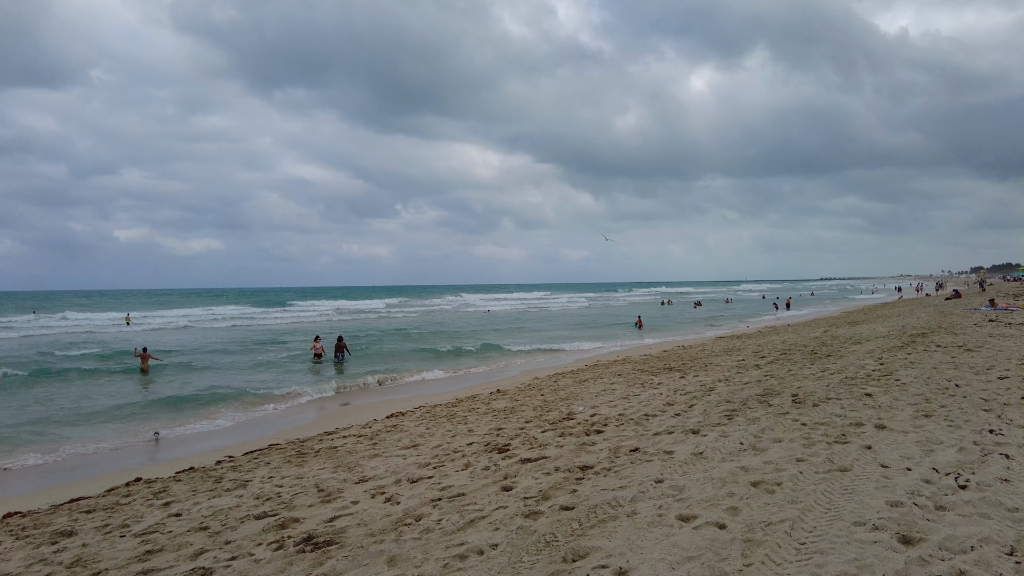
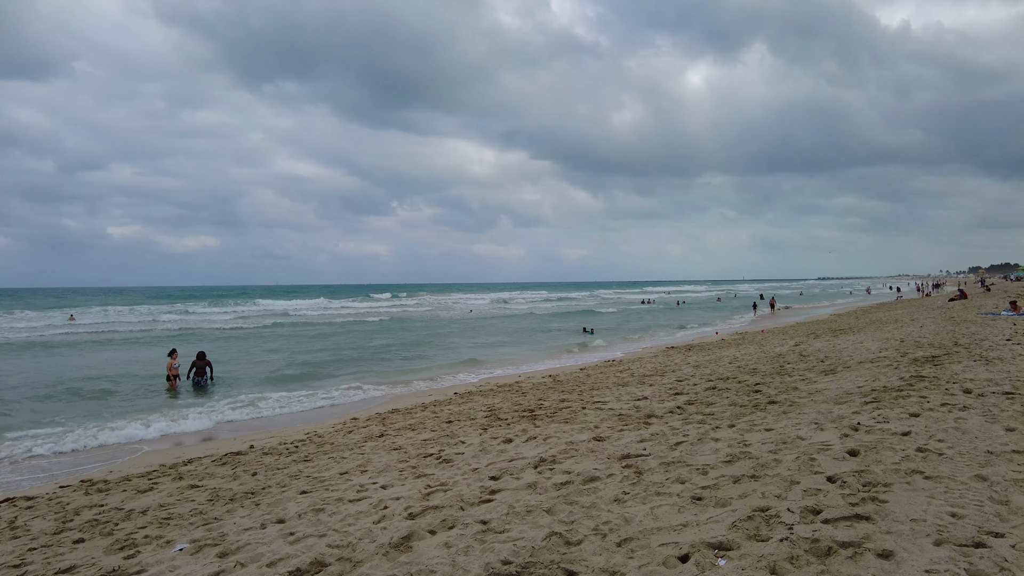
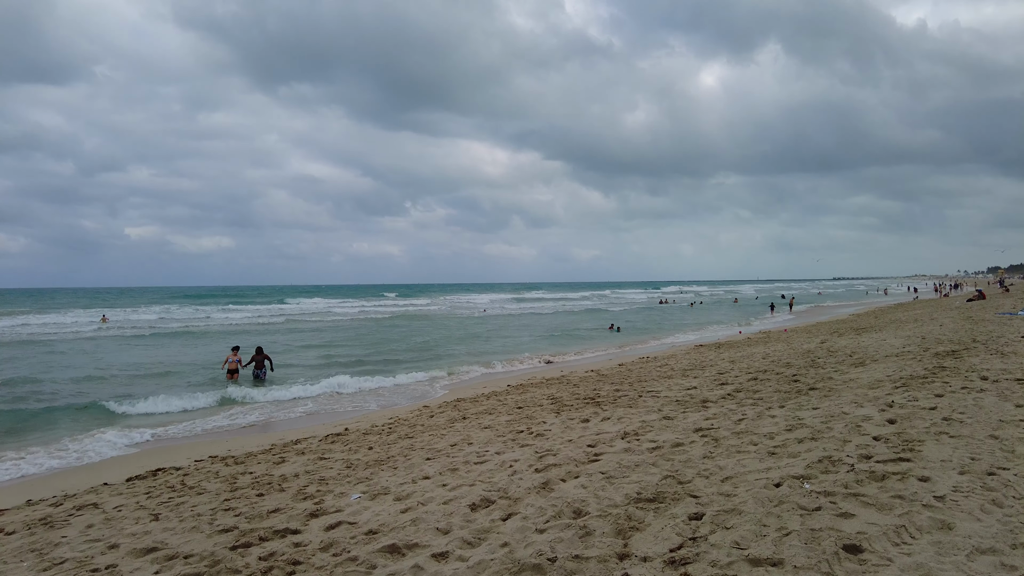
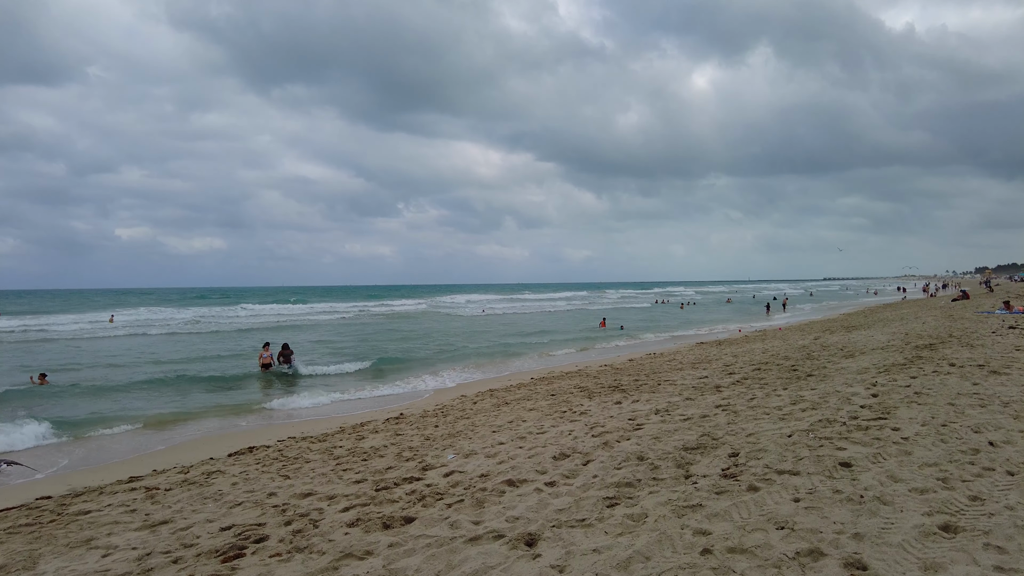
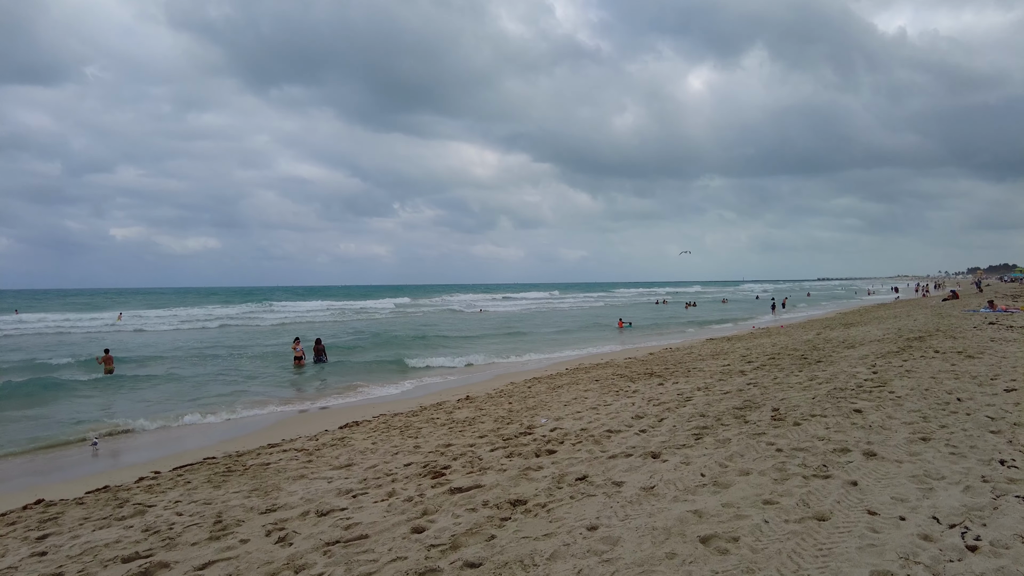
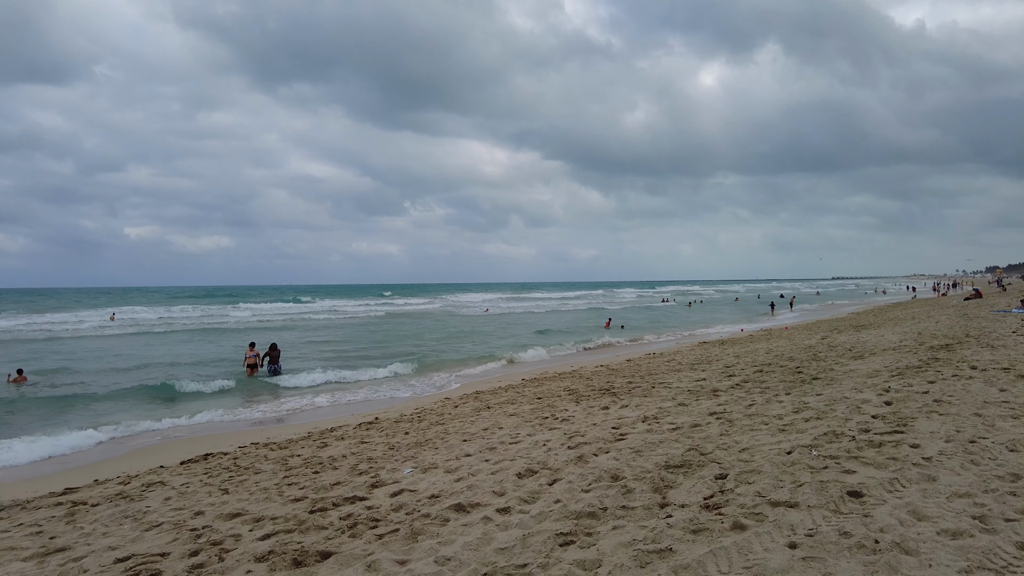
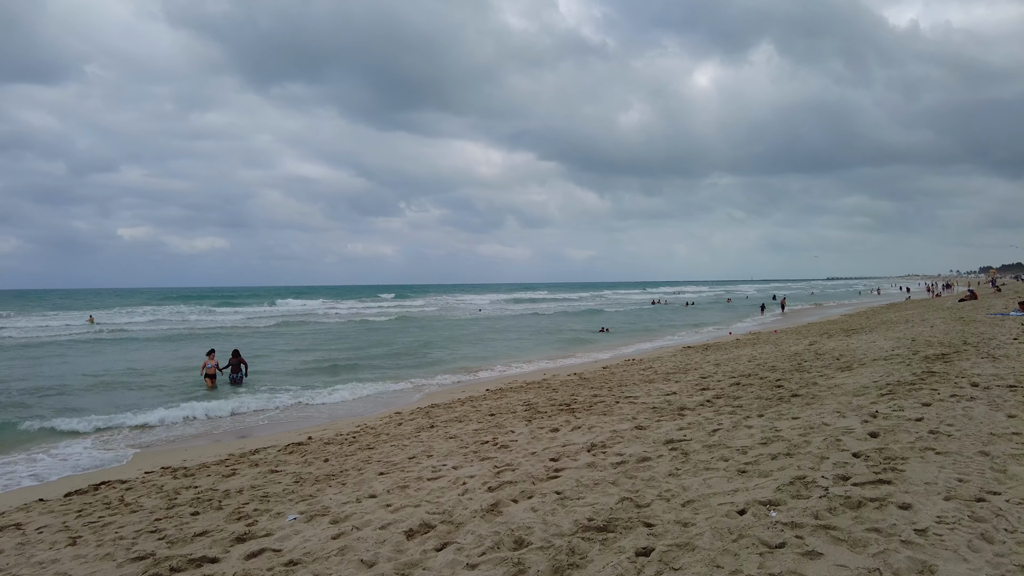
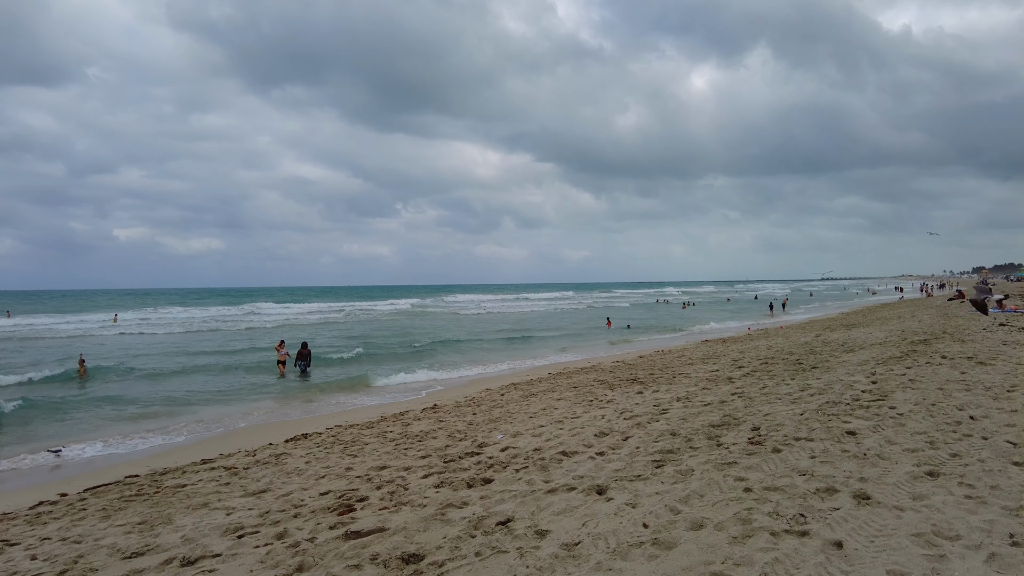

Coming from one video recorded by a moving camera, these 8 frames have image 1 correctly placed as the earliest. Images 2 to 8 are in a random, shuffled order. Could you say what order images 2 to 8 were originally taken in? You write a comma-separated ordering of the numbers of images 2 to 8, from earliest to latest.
5, 8, 4, 6, 3, 7, 2
